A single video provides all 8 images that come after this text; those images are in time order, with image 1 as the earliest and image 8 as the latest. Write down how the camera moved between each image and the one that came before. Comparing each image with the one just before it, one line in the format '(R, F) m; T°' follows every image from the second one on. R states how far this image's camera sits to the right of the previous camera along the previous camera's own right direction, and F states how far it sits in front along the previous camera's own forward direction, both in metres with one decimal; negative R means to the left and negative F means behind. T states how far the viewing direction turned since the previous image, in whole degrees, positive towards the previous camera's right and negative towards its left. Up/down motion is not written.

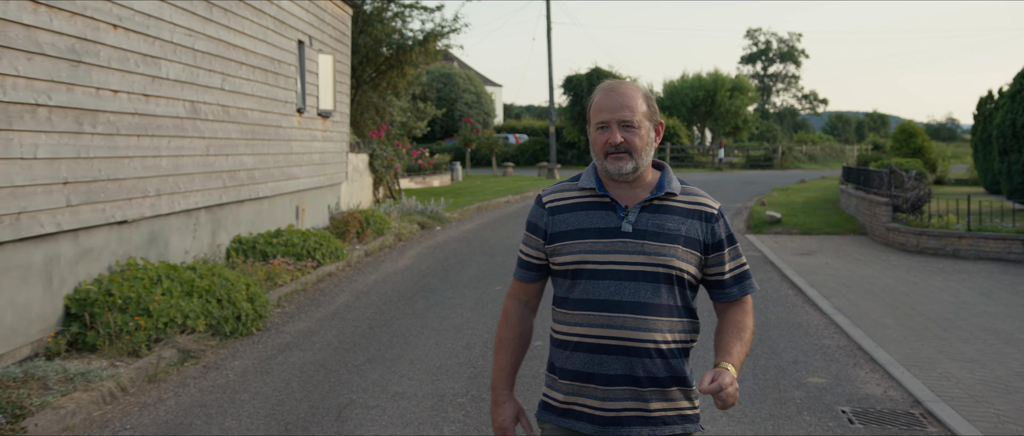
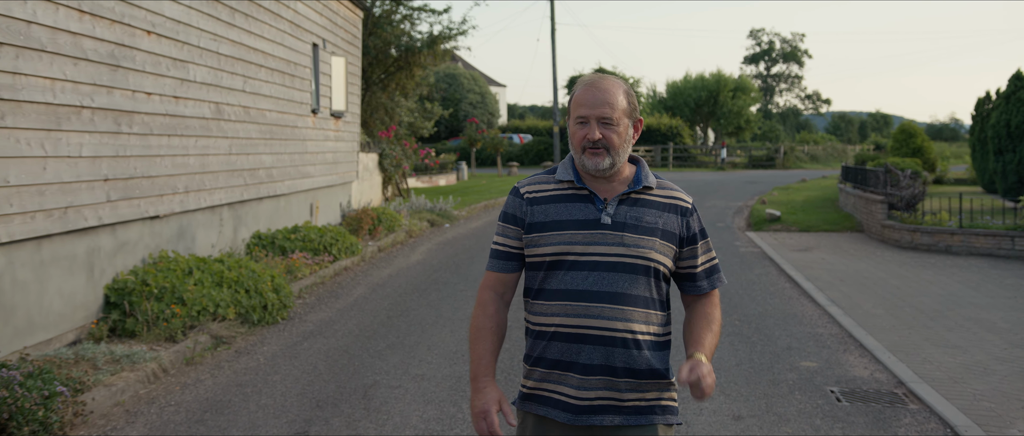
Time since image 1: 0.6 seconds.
(-0.1, -0.4) m; 0°
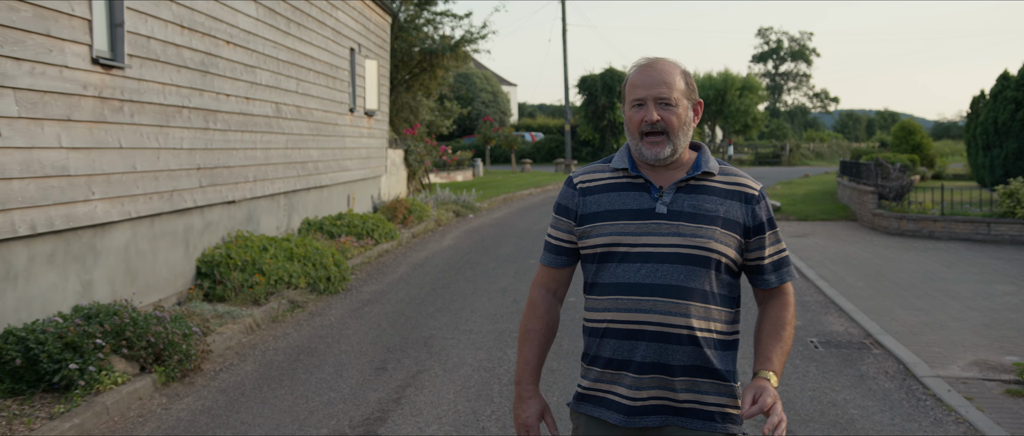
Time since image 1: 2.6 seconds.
(-0.2, -1.2) m; -1°
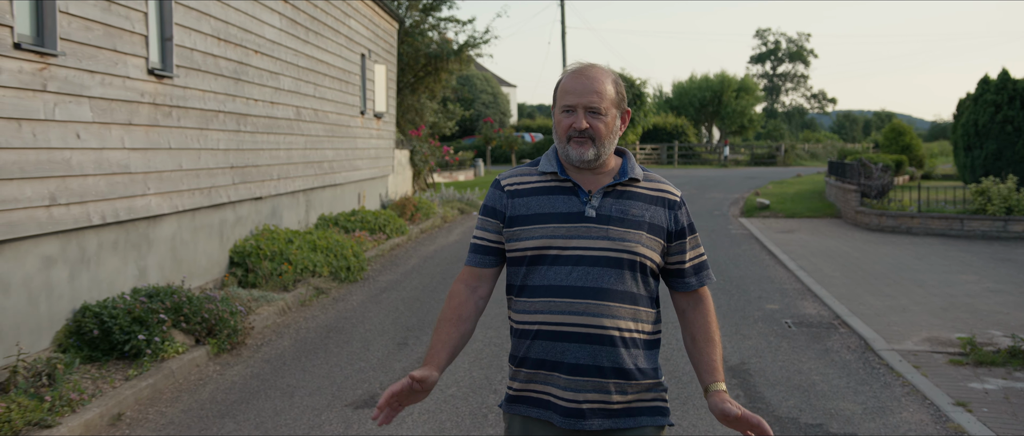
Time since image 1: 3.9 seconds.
(-0.1, -0.8) m; 0°
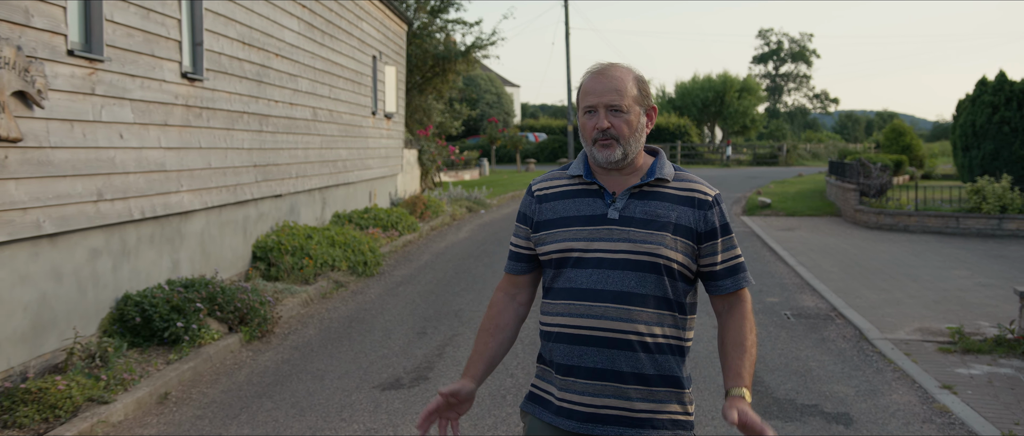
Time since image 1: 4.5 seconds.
(-0.1, -0.4) m; 0°
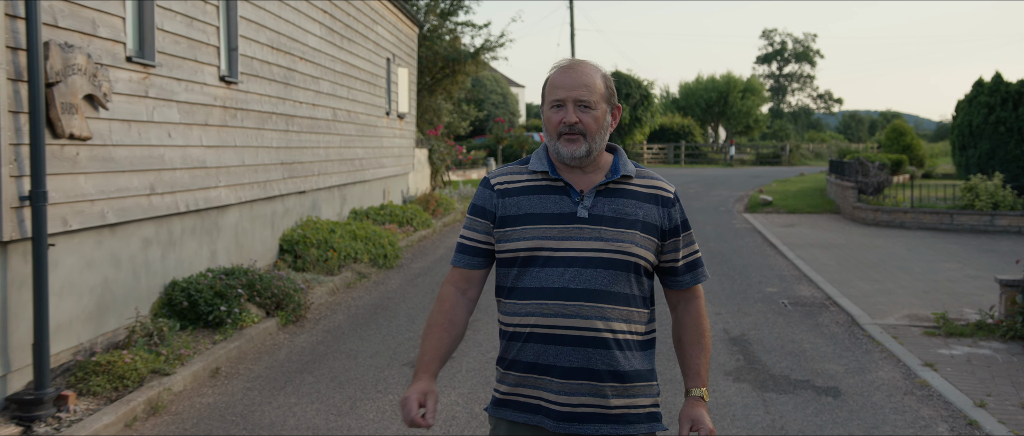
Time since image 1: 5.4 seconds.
(-0.1, -0.5) m; 0°
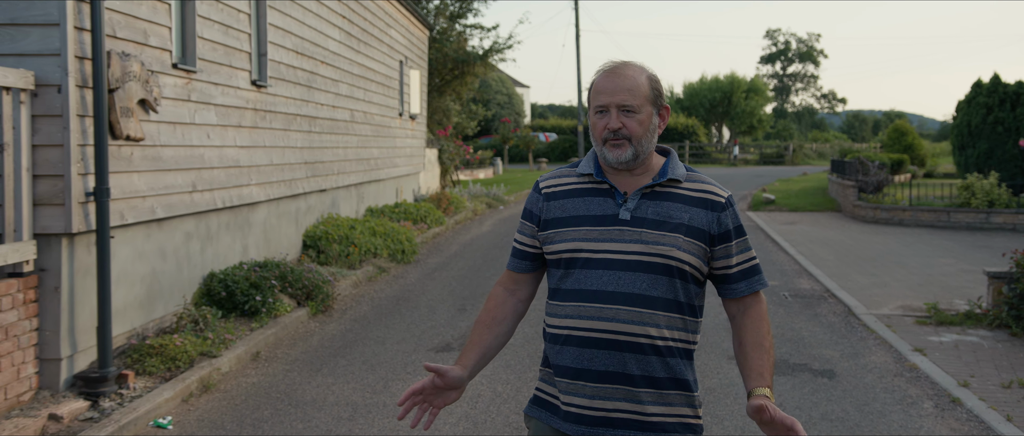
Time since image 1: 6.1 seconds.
(-0.1, -0.4) m; 0°
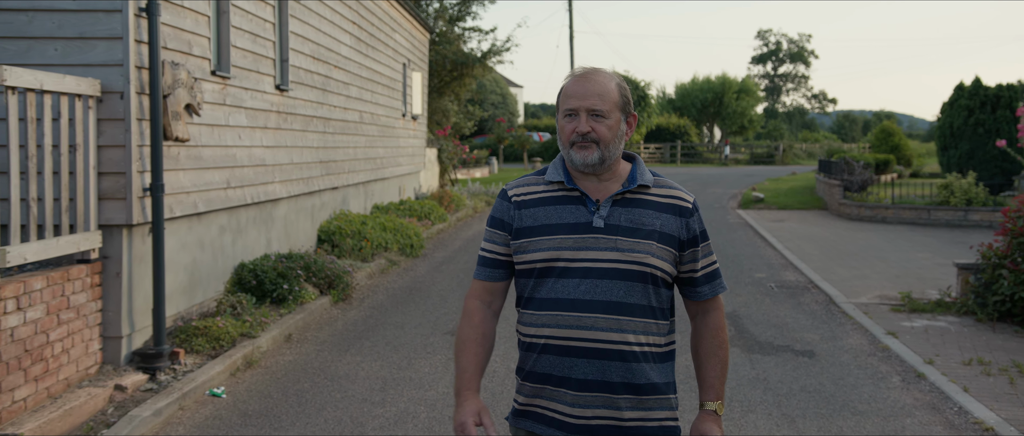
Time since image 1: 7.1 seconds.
(-0.2, -0.6) m; +1°
